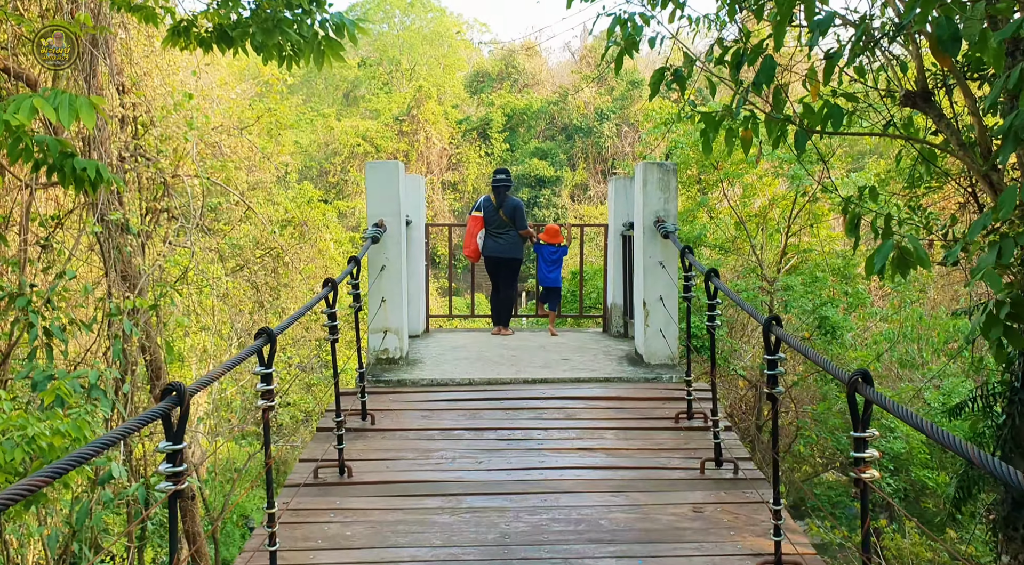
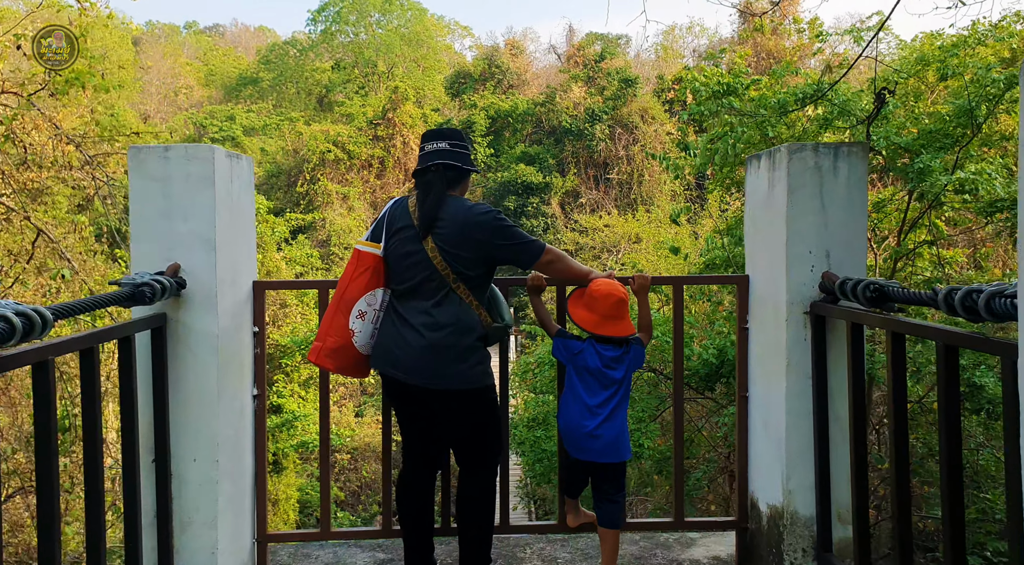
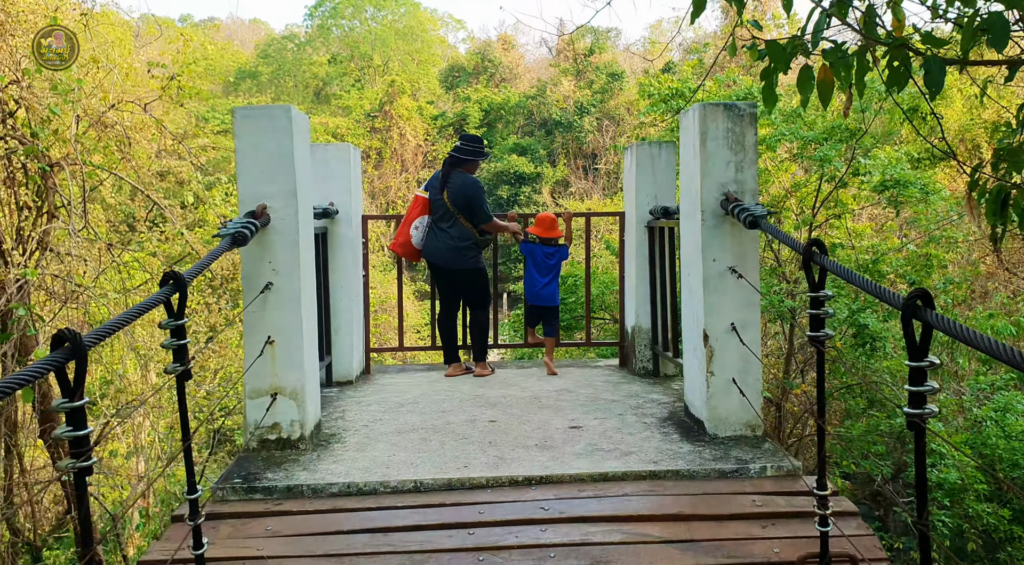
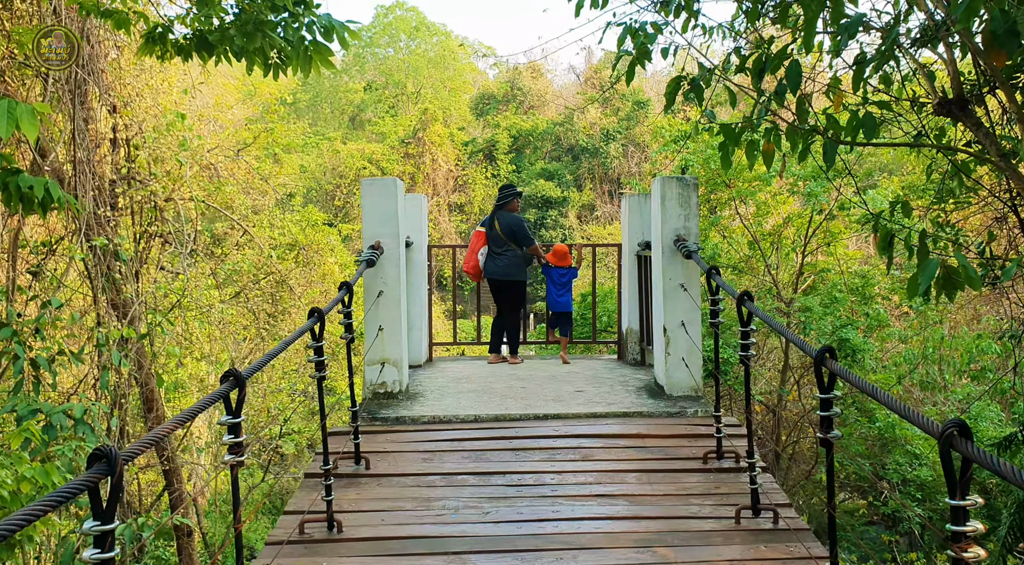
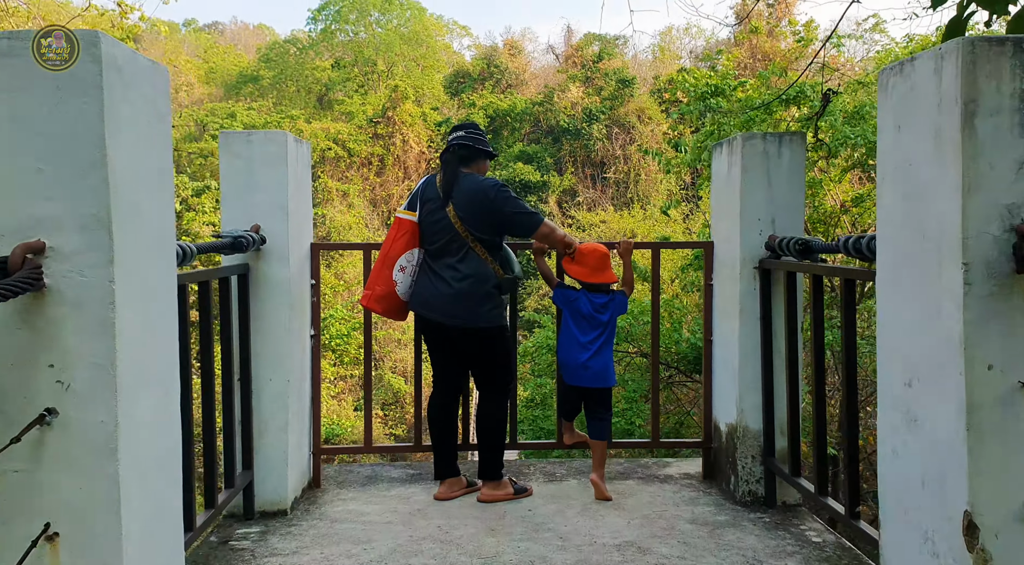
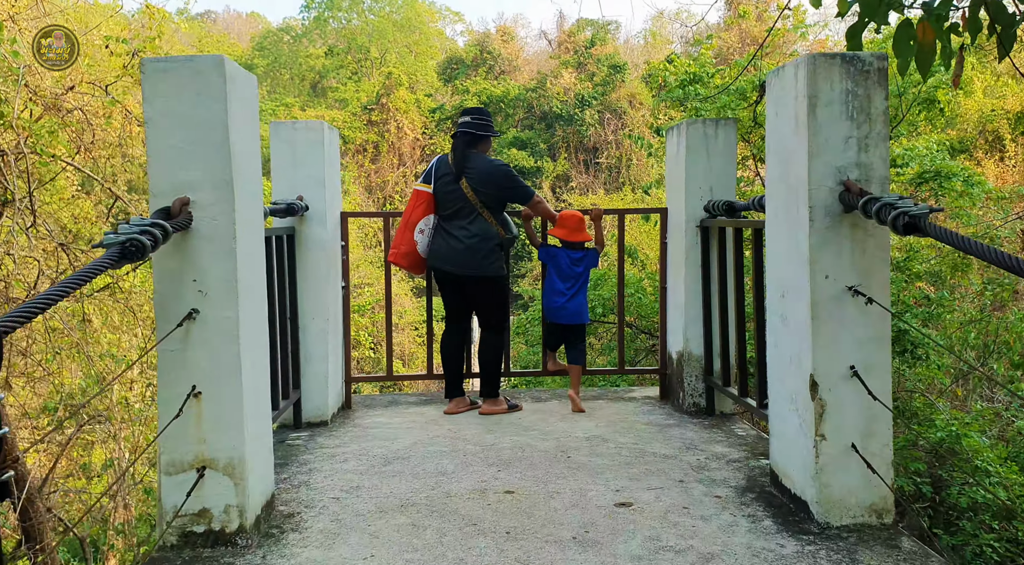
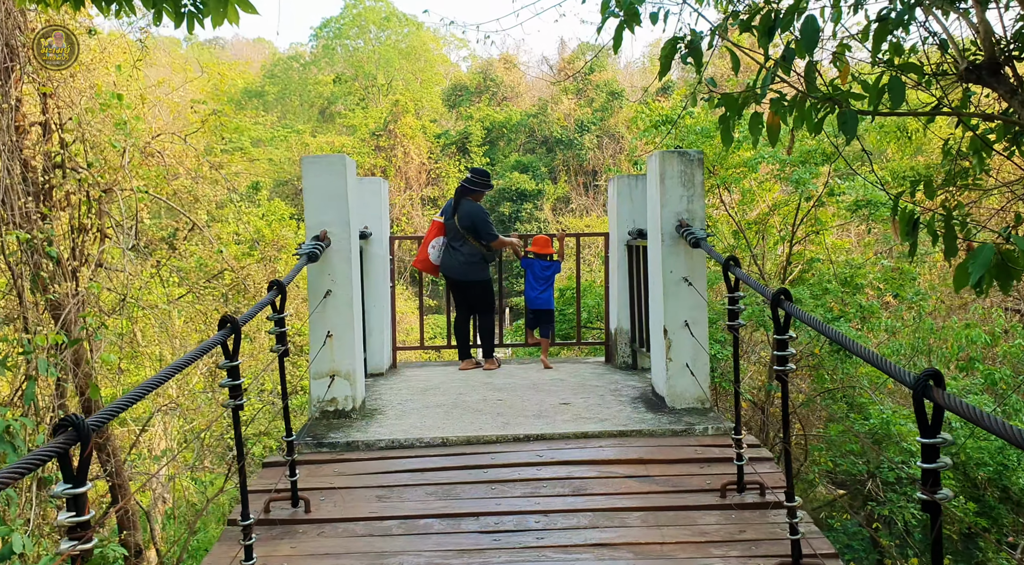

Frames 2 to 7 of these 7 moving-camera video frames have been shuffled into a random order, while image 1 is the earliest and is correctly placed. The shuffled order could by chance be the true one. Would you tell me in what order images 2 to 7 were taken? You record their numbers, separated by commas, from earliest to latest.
4, 7, 3, 6, 5, 2
